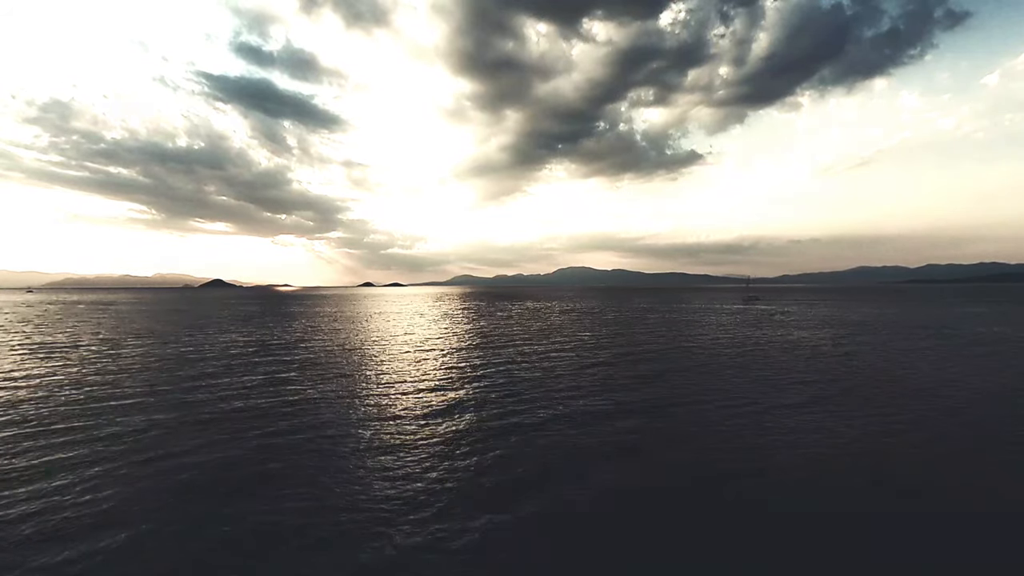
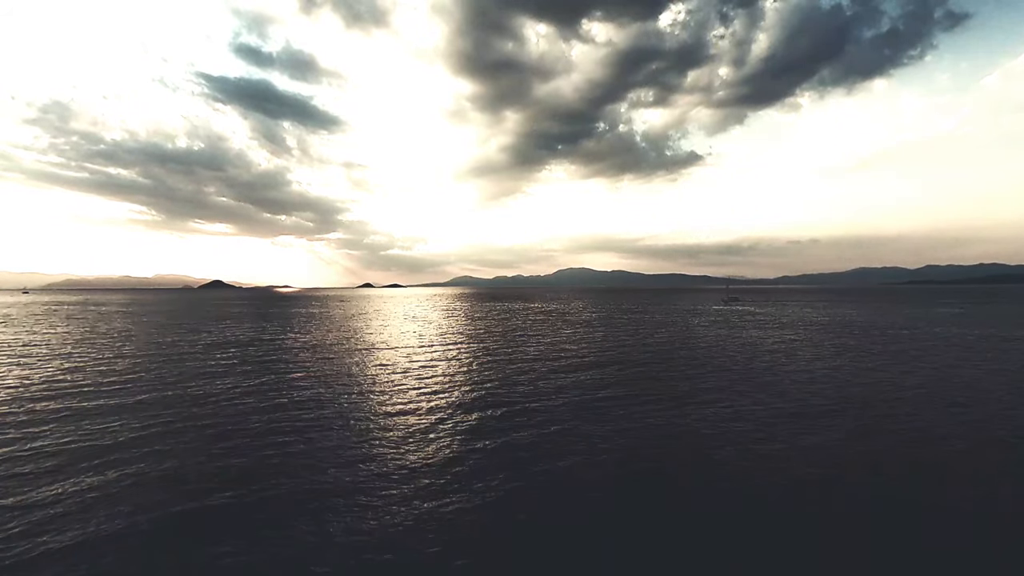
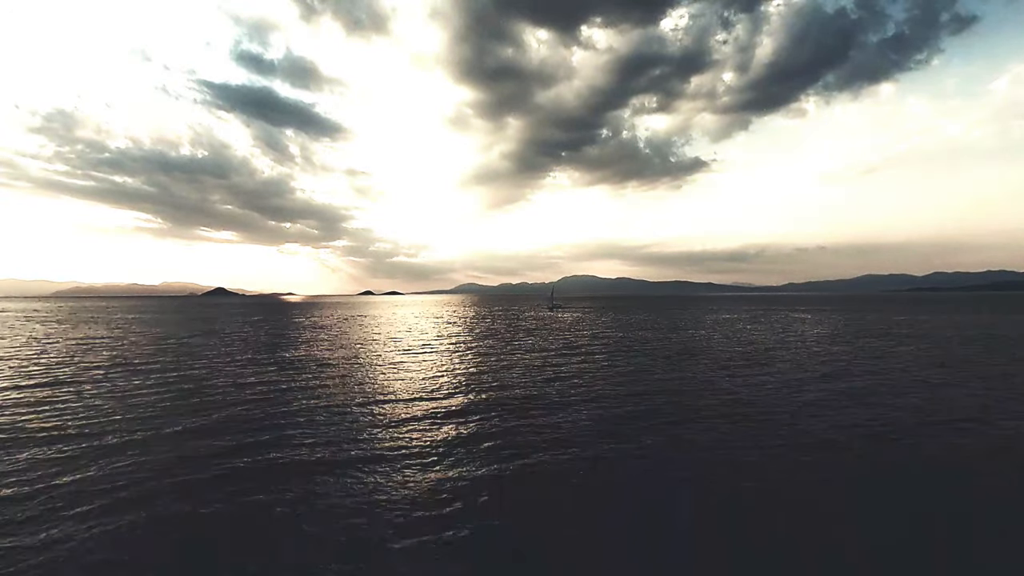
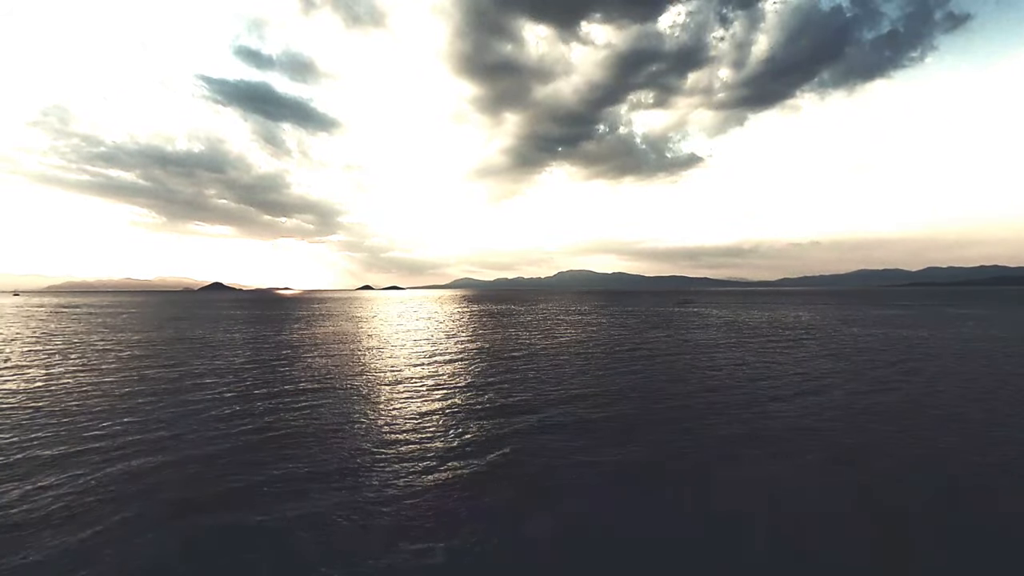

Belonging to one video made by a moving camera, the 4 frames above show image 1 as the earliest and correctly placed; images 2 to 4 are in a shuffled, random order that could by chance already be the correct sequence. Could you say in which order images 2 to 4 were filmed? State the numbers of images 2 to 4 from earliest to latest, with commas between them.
2, 4, 3
